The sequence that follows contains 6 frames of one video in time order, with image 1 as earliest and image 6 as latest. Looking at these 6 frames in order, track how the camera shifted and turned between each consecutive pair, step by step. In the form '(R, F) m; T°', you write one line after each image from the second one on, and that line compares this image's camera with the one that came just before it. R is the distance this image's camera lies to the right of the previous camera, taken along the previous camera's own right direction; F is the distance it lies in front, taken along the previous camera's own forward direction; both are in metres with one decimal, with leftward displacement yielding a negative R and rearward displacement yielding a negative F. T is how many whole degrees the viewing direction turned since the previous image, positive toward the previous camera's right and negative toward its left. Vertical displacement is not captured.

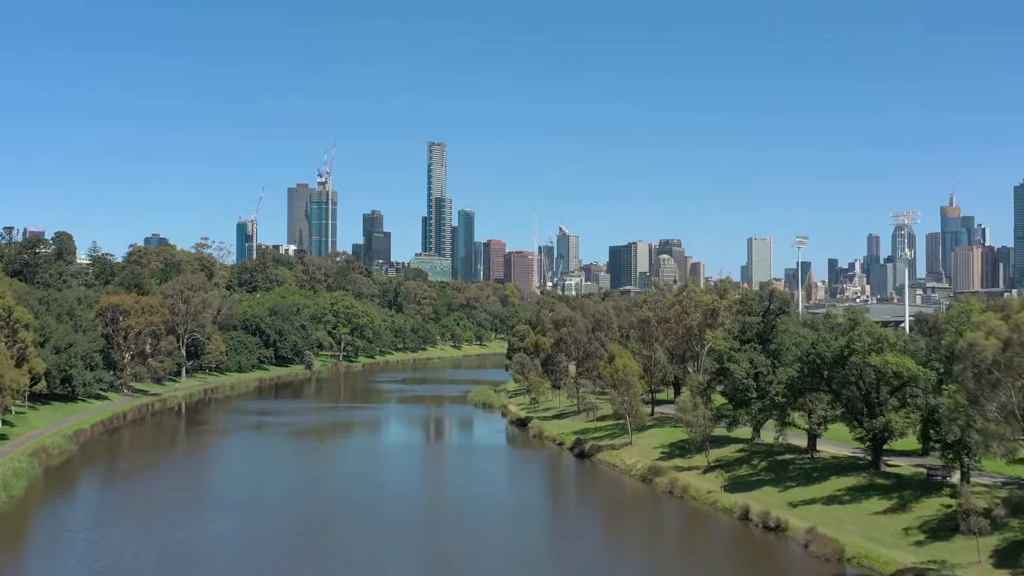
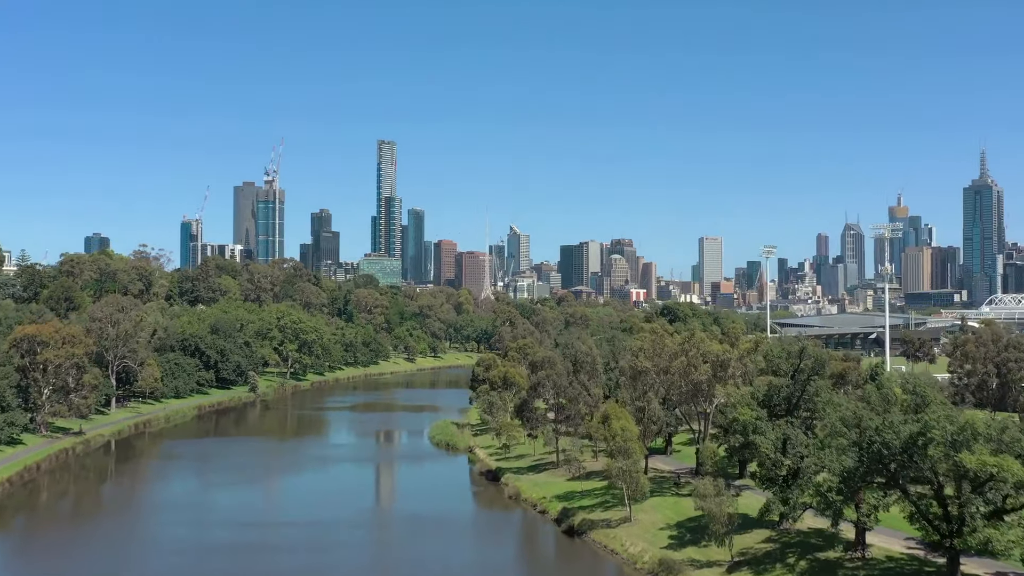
(-1.1, +6.8) m; +3°
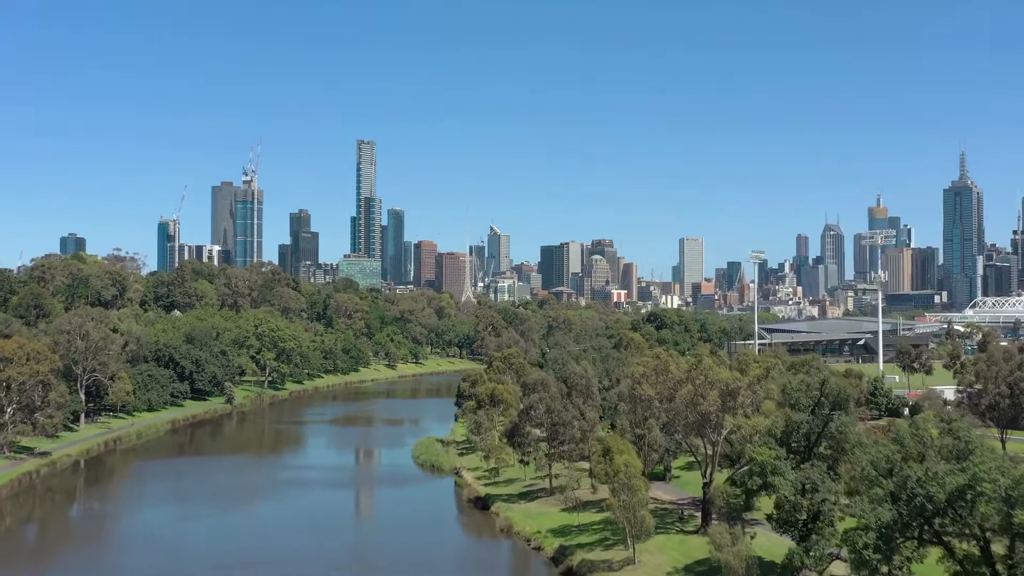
(-0.5, +2.8) m; +1°
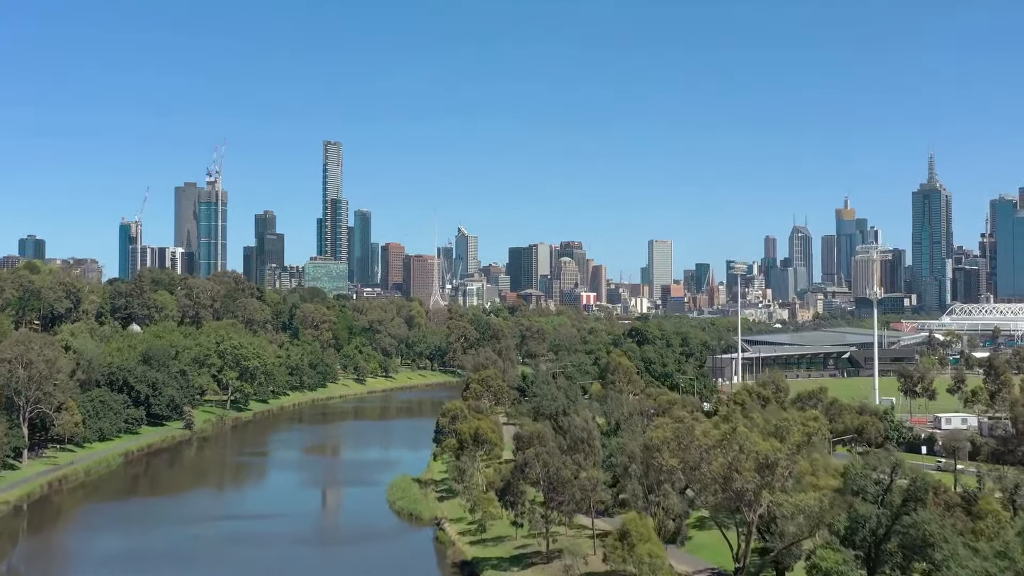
(-1.1, +5.4) m; +2°
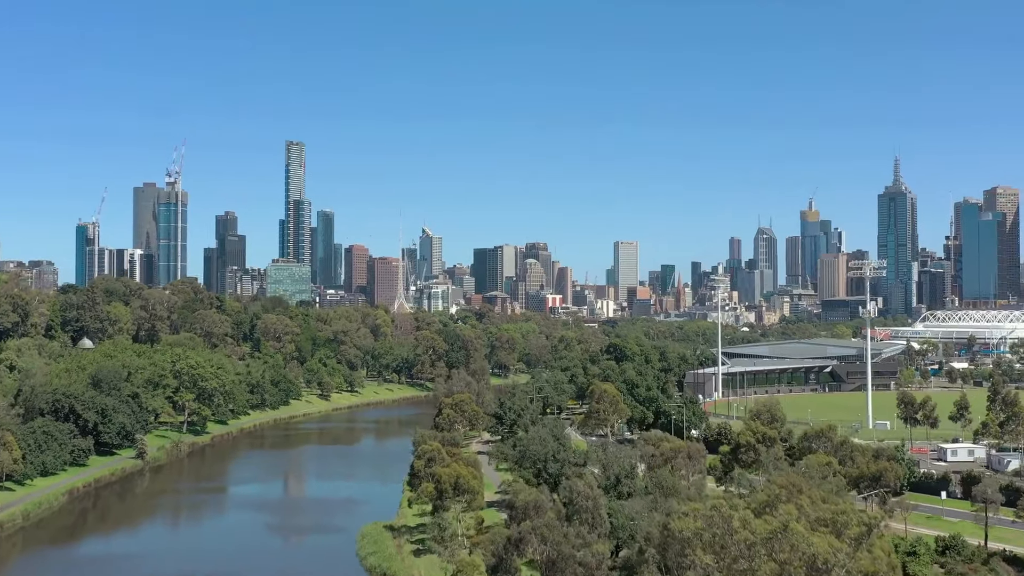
(-1.1, +5.3) m; +2°
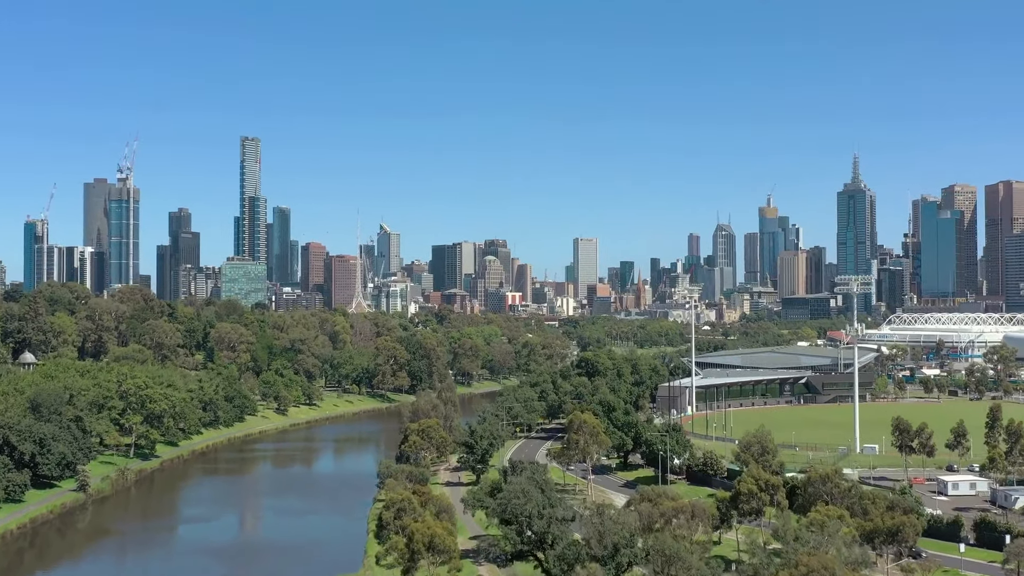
(-1.1, +5.1) m; +3°
